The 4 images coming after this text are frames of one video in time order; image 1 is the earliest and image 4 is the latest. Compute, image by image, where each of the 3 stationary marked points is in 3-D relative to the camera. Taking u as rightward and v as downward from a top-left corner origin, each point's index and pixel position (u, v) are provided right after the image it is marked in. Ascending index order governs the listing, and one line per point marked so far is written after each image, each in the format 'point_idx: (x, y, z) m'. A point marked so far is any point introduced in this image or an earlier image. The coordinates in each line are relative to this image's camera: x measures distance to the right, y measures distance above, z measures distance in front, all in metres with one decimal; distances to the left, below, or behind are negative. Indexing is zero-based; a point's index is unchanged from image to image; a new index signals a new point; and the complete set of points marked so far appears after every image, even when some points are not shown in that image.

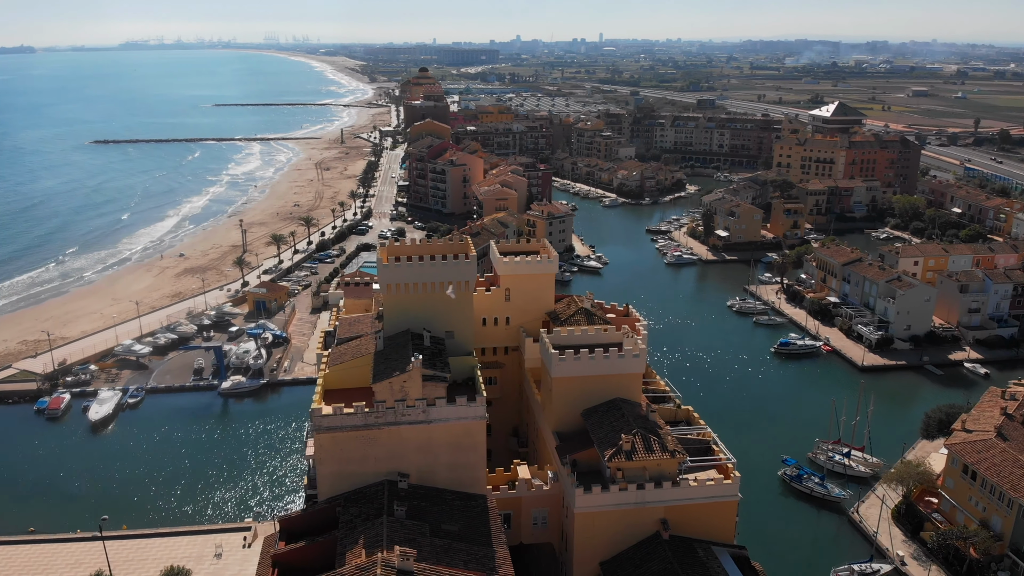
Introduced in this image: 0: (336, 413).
0: (-3.6, -2.5, +17.7) m
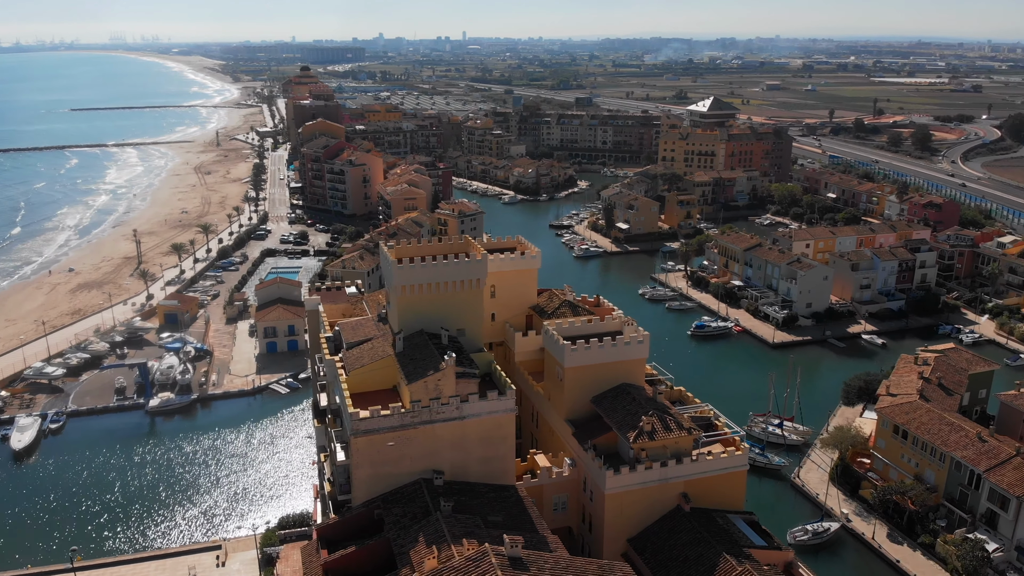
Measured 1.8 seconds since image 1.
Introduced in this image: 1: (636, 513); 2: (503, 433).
0: (-2.8, -2.6, +17.7) m
1: (+2.7, -4.9, +19.3) m
2: (-0.2, -3.1, +18.9) m
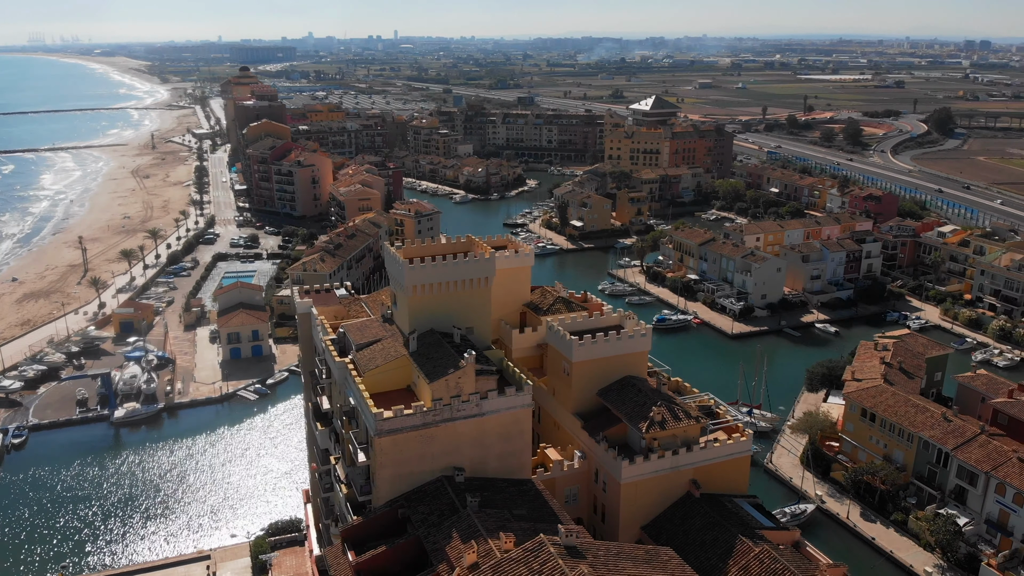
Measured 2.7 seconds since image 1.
0: (-2.4, -2.6, +17.8) m
1: (+3.1, -4.8, +19.8) m
2: (+0.2, -3.1, +19.2) m
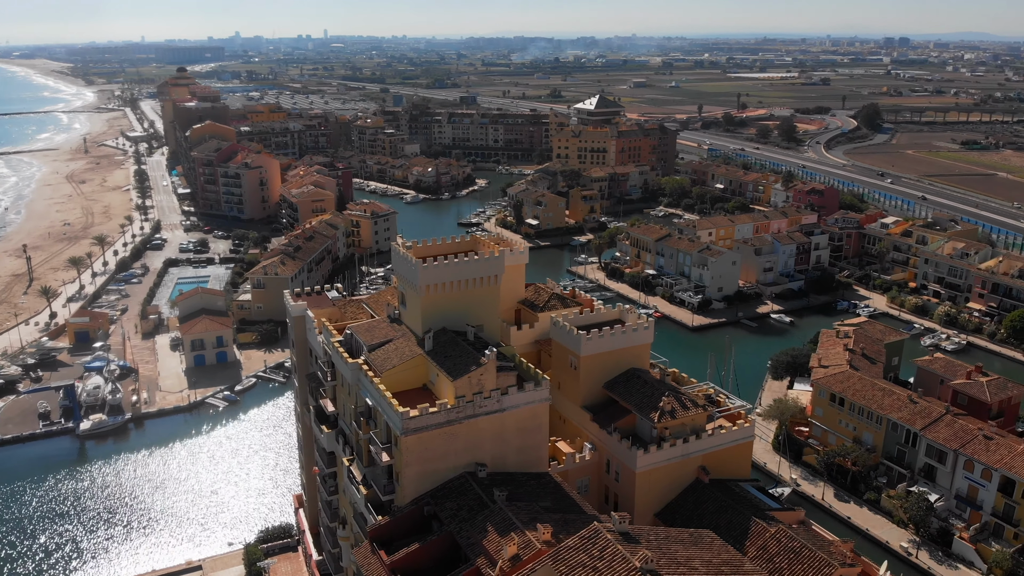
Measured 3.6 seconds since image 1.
0: (-1.8, -2.6, +18.0) m
1: (+3.5, -4.7, +20.4) m
2: (+0.6, -3.0, +19.6) m
